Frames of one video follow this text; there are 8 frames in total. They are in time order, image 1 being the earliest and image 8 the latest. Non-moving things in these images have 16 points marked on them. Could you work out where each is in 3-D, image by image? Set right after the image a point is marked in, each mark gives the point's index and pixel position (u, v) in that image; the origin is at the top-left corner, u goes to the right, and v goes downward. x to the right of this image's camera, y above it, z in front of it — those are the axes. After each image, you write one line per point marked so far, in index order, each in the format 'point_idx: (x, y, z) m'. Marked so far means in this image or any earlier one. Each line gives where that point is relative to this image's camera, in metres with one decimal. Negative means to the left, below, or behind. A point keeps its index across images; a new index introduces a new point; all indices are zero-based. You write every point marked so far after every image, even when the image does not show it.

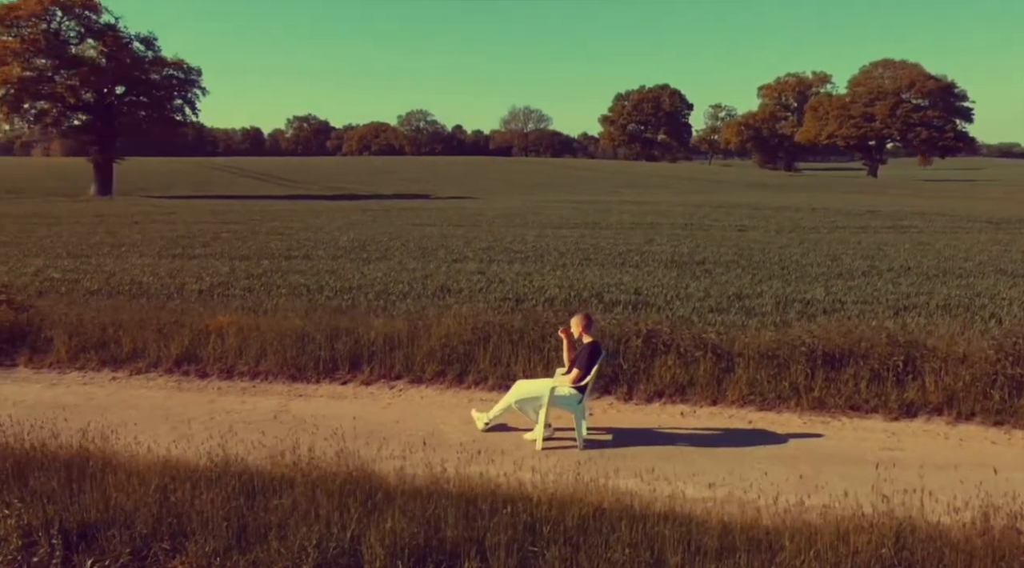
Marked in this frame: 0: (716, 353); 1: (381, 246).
0: (+2.4, -0.8, +9.8) m
1: (-3.1, +0.9, +19.2) m
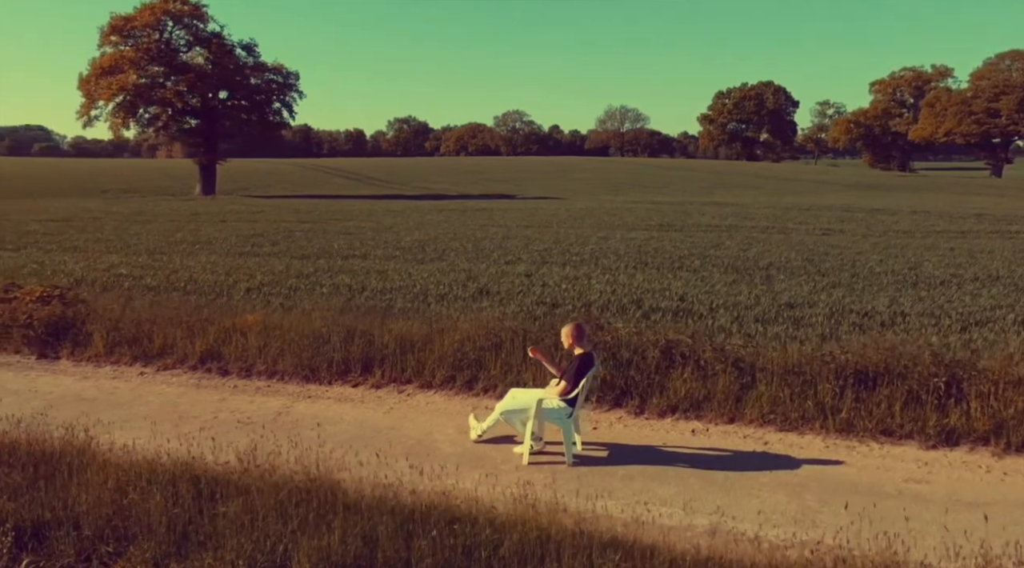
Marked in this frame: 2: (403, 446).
0: (+2.5, -0.9, +9.2) m
1: (-1.7, +0.9, +19.2) m
2: (-1.0, -1.6, +7.7) m
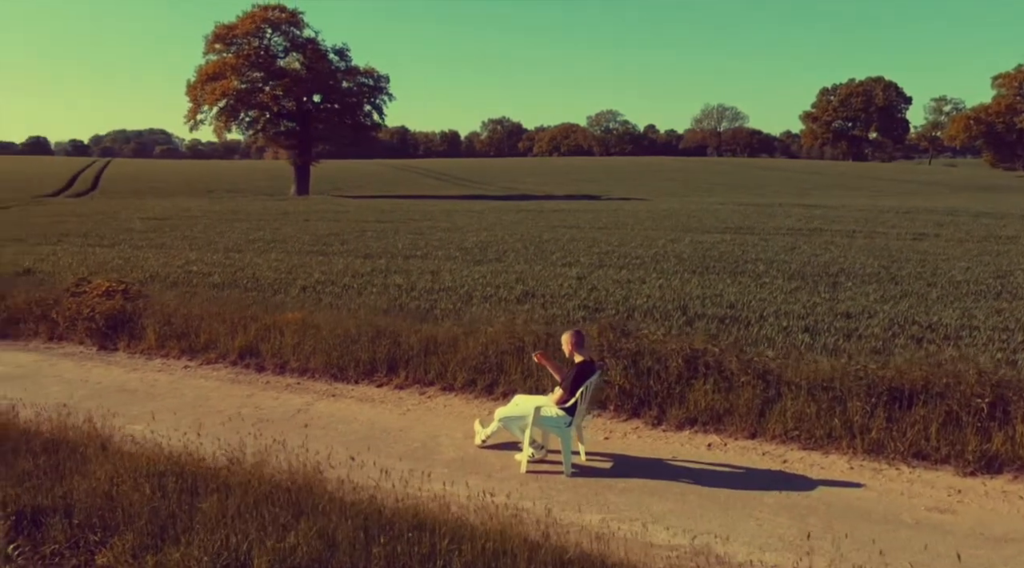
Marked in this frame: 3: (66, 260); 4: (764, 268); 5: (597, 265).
0: (+2.7, -1.0, +8.8) m
1: (-0.3, +0.8, +19.3) m
2: (-1.0, -1.6, +7.8) m
3: (-9.6, +0.6, +17.4) m
4: (+5.1, +0.3, +16.8) m
5: (+1.7, +0.4, +16.8) m
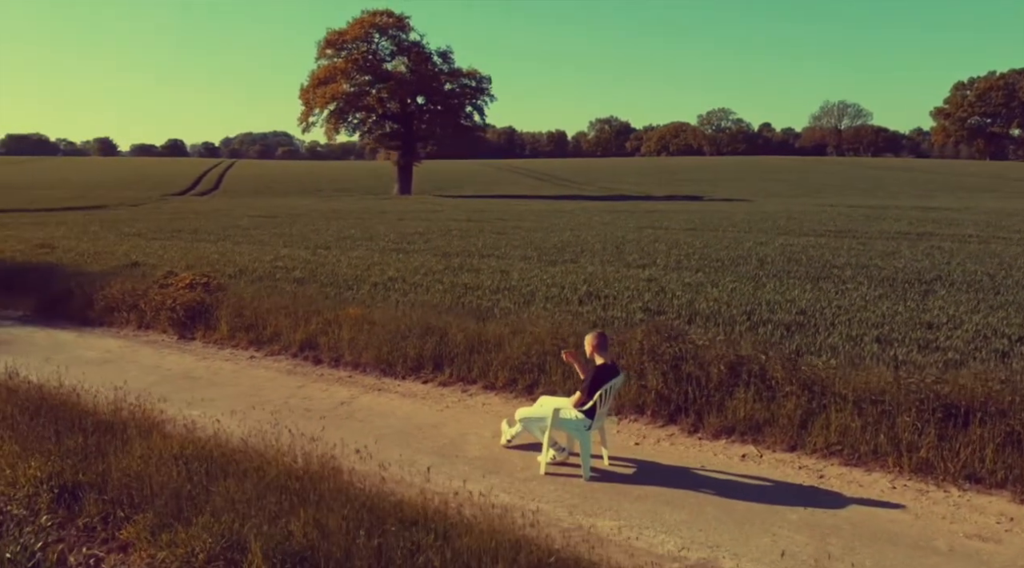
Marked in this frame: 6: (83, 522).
0: (+3.0, -1.1, +8.4) m
1: (+1.6, +0.8, +19.2) m
2: (-0.8, -1.6, +7.9) m
3: (-7.9, +0.8, +18.6) m
4: (+6.6, +0.2, +16.0) m
5: (+3.2, +0.3, +16.4) m
6: (-3.2, -1.8, +6.1) m
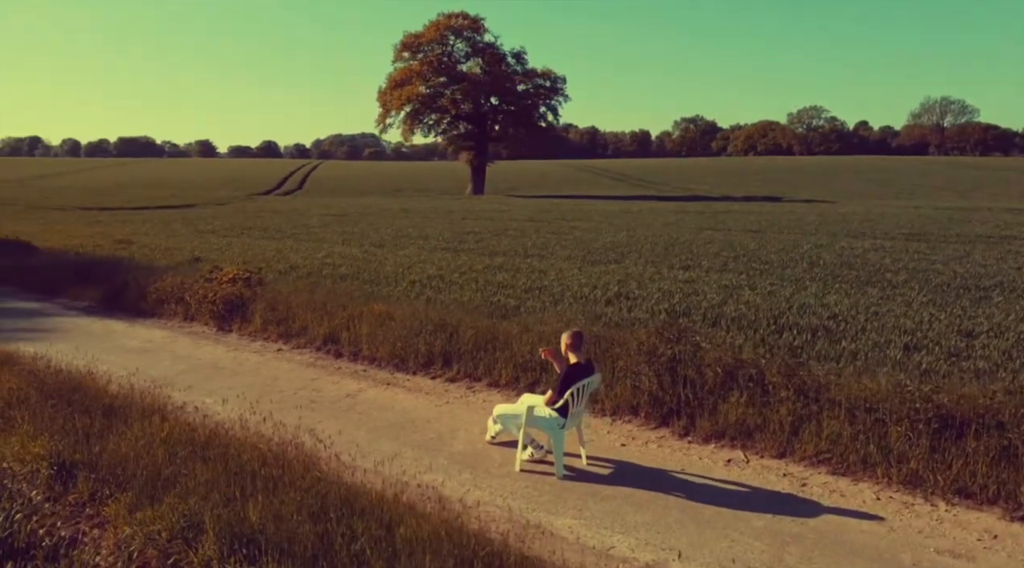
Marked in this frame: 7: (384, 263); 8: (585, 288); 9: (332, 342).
0: (+2.9, -1.1, +8.2) m
1: (+2.7, +0.8, +19.0) m
2: (-1.0, -1.6, +8.1) m
3: (-6.8, +0.9, +19.6) m
4: (+7.3, +0.1, +15.3) m
5: (+4.0, +0.3, +16.1) m
6: (-3.5, -1.7, +6.6) m
7: (-2.7, +0.4, +17.0) m
8: (+1.3, -0.1, +14.2) m
9: (-2.5, -0.8, +11.4) m
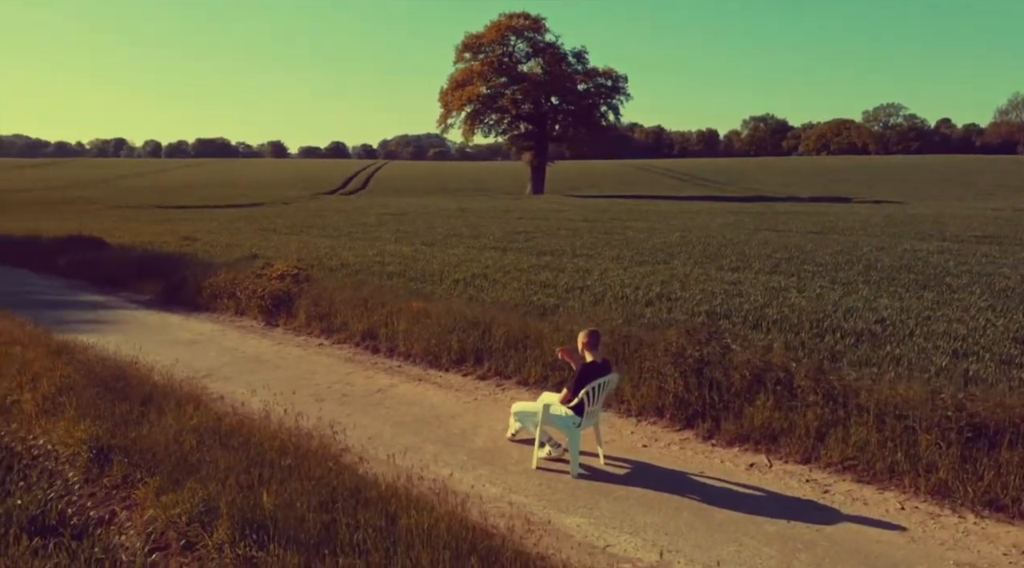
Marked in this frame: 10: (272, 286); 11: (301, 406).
0: (+3.1, -1.1, +7.9) m
1: (+3.9, +0.8, +18.8) m
2: (-0.7, -1.5, +8.2) m
3: (-5.6, +1.0, +20.2) m
4: (+8.1, 0.0, +14.7) m
5: (+4.9, +0.2, +15.8) m
6: (-3.4, -1.7, +6.9) m
7: (-1.7, +0.5, +17.2) m
8: (+2.0, -0.1, +14.1) m
9: (-2.0, -0.8, +11.6) m
10: (-4.0, 0.0, +13.5) m
11: (-2.3, -1.3, +9.0) m
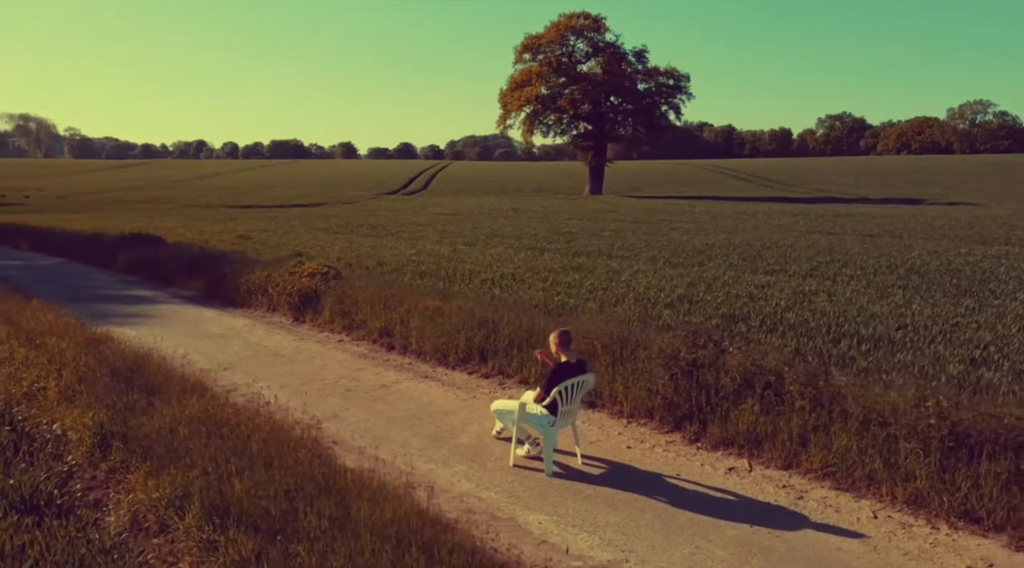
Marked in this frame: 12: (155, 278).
0: (+2.9, -1.2, +7.8) m
1: (+4.7, +0.7, +18.5) m
2: (-0.9, -1.5, +8.4) m
3: (-4.6, +1.0, +20.8) m
4: (+8.6, -0.1, +14.1) m
5: (+5.4, +0.2, +15.4) m
6: (-3.7, -1.6, +7.4) m
7: (-1.0, +0.5, +17.4) m
8: (+2.4, -0.1, +14.1) m
9: (-1.8, -0.8, +12.0) m
10: (-3.6, 0.0, +14.0) m
11: (-2.4, -1.3, +9.4) m
12: (-7.8, +0.1, +17.8) m
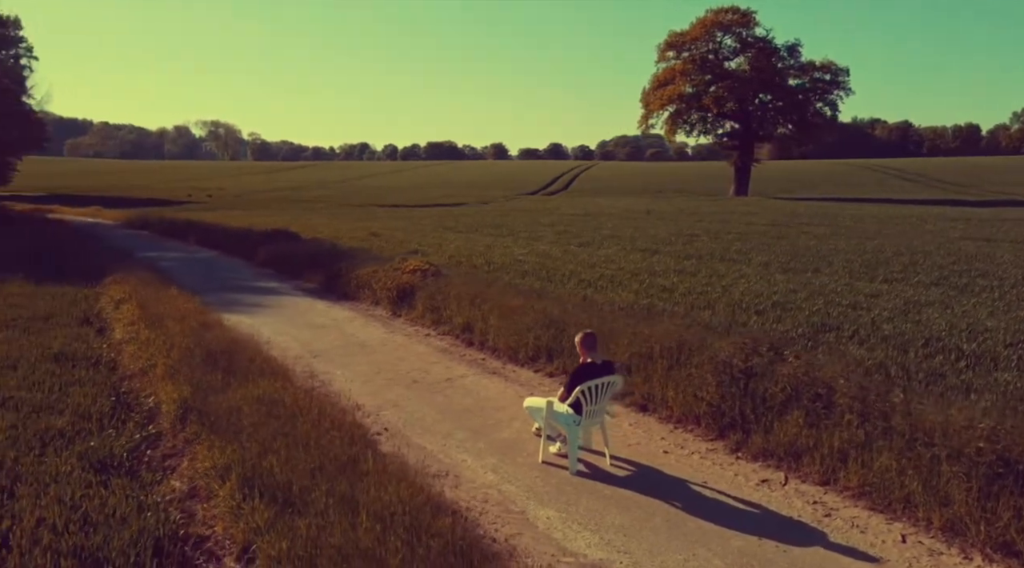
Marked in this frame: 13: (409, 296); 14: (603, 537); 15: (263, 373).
0: (+3.2, -1.2, +7.3) m
1: (+7.1, +0.6, +17.5) m
2: (-0.4, -1.5, +8.7) m
3: (-1.6, +1.1, +21.5) m
4: (+10.0, -0.3, +12.4) m
5: (+7.2, 0.0, +14.3) m
6: (-3.4, -1.5, +8.2) m
7: (+1.3, +0.5, +17.6) m
8: (+4.0, -0.2, +13.6) m
9: (-0.7, -0.7, +12.3) m
10: (-2.0, +0.1, +14.7) m
11: (-1.7, -1.2, +9.9) m
12: (-5.3, +0.3, +19.3) m
13: (-1.8, -0.2, +14.4) m
14: (+0.7, -2.0, +6.3) m
15: (-3.0, -1.0, +9.9) m
